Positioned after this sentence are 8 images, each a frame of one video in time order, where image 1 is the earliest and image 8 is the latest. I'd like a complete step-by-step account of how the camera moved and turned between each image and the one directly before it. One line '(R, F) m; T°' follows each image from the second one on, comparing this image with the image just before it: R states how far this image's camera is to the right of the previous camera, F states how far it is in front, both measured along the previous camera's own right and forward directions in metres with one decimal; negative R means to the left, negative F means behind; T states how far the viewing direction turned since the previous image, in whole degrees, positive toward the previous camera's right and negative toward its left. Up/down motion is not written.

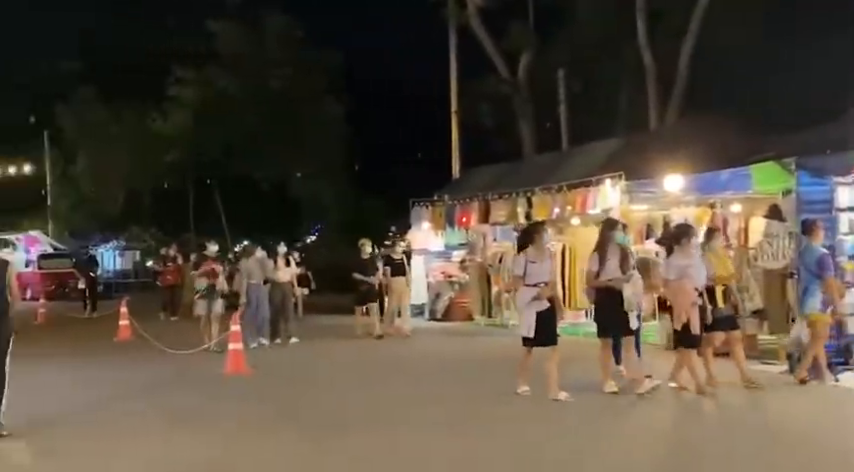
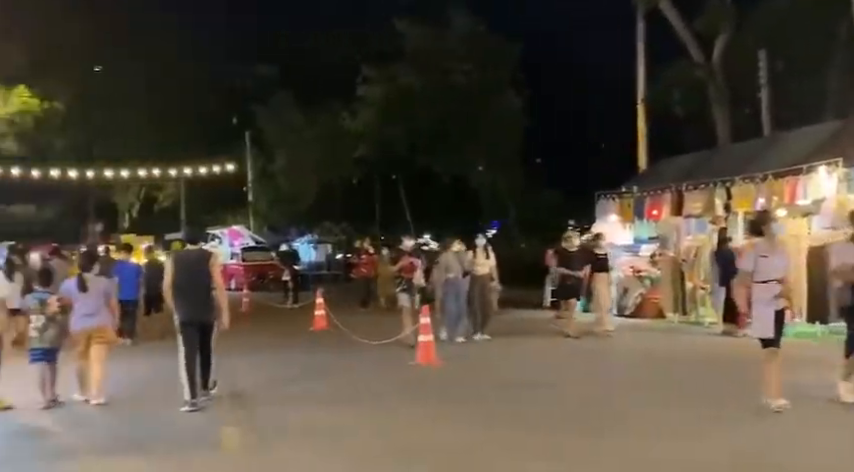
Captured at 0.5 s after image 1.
(-0.1, +0.1) m; -12°
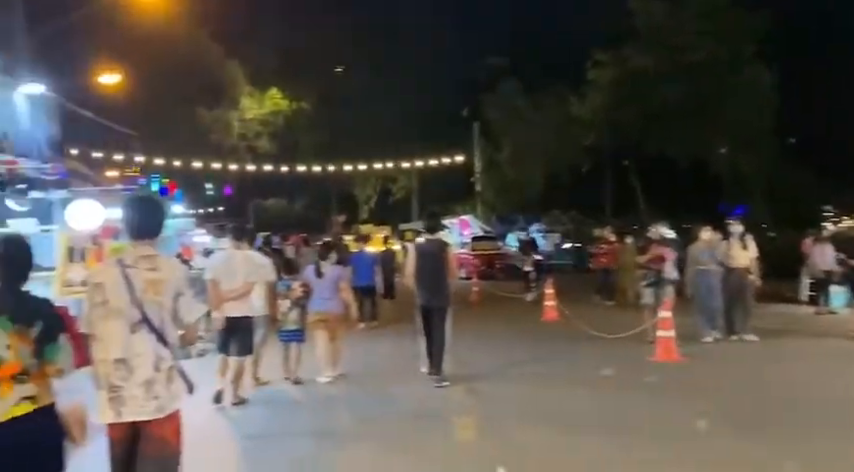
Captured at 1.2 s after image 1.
(-0.1, +0.3) m; -15°
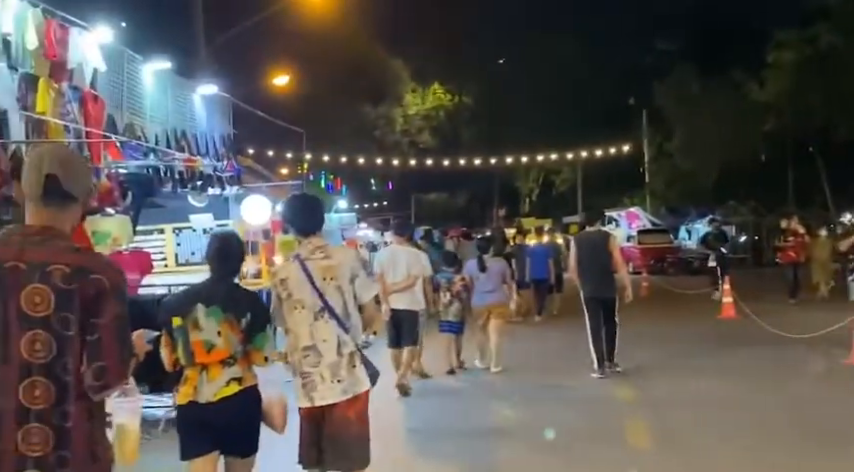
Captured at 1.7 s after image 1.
(-0.1, +0.2) m; -11°
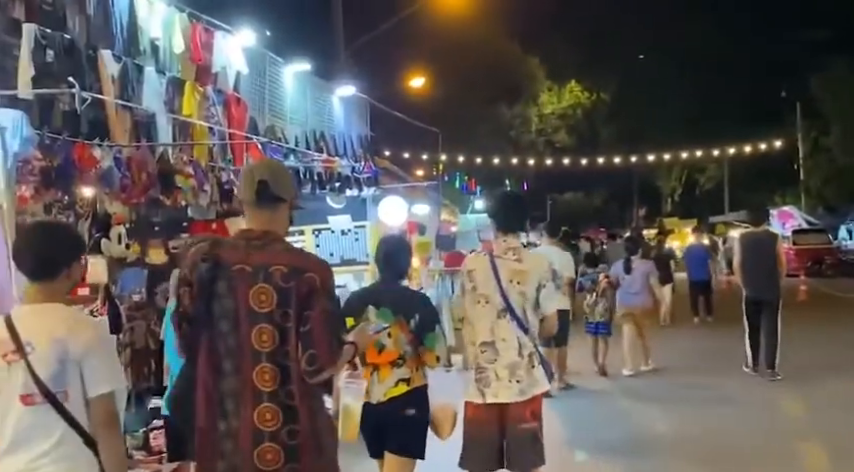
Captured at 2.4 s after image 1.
(-0.1, +0.3) m; -9°
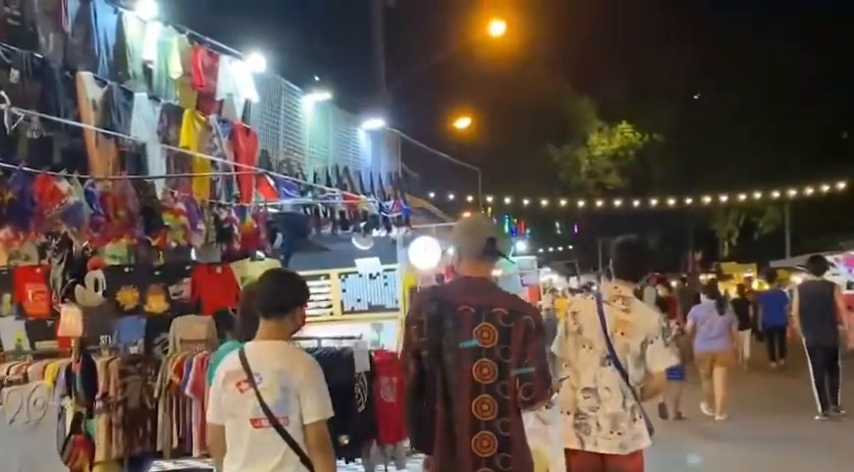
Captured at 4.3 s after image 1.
(+0.2, +0.9) m; -3°
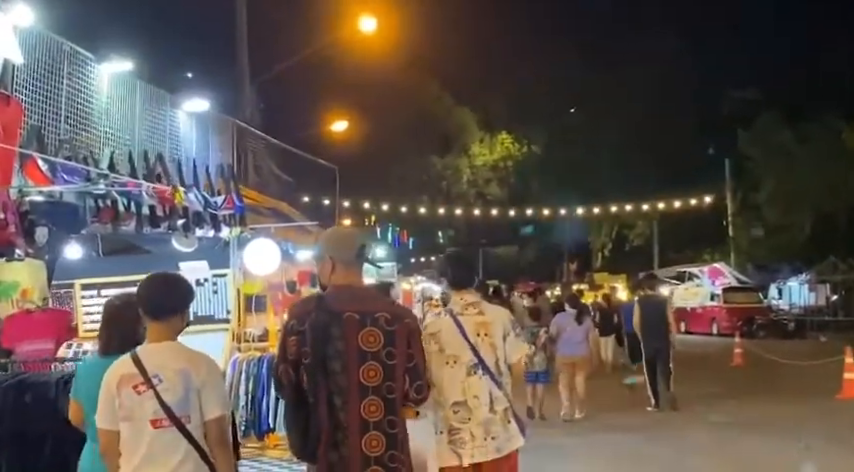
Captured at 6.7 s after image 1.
(+0.5, +1.2) m; +7°
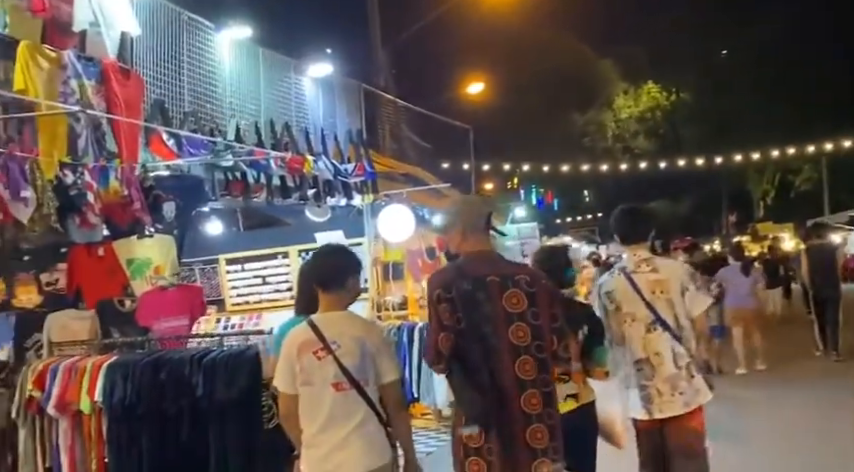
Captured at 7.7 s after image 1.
(0.0, +0.5) m; -10°
